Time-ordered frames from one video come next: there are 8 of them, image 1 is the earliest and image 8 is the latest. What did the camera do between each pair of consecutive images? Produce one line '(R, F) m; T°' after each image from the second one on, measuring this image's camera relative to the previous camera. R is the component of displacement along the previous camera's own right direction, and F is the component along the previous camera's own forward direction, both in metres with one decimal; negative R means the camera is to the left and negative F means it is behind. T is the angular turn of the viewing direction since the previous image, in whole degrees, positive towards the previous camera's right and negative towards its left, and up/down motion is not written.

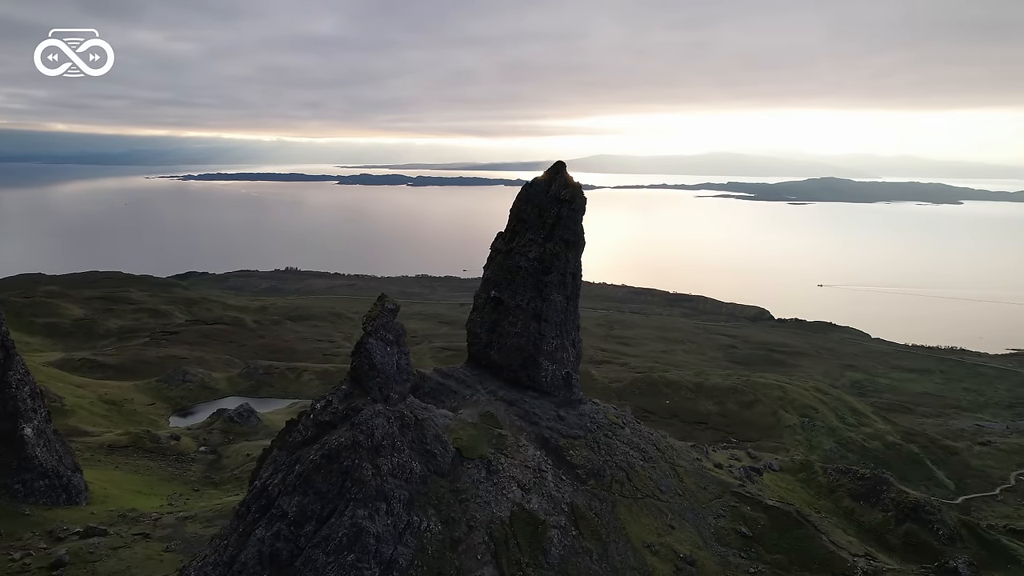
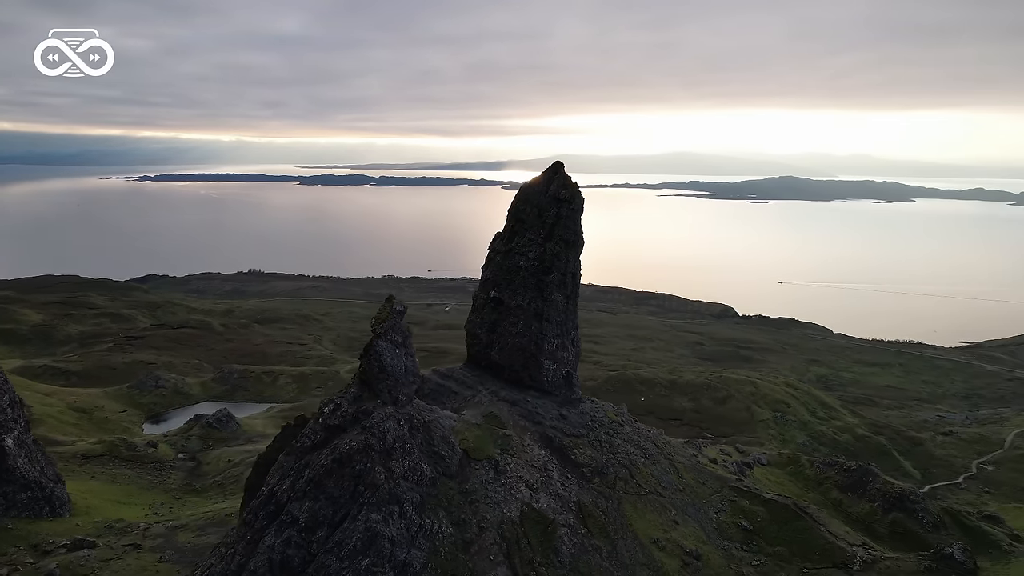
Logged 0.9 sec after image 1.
(-2.1, 0.0) m; +3°
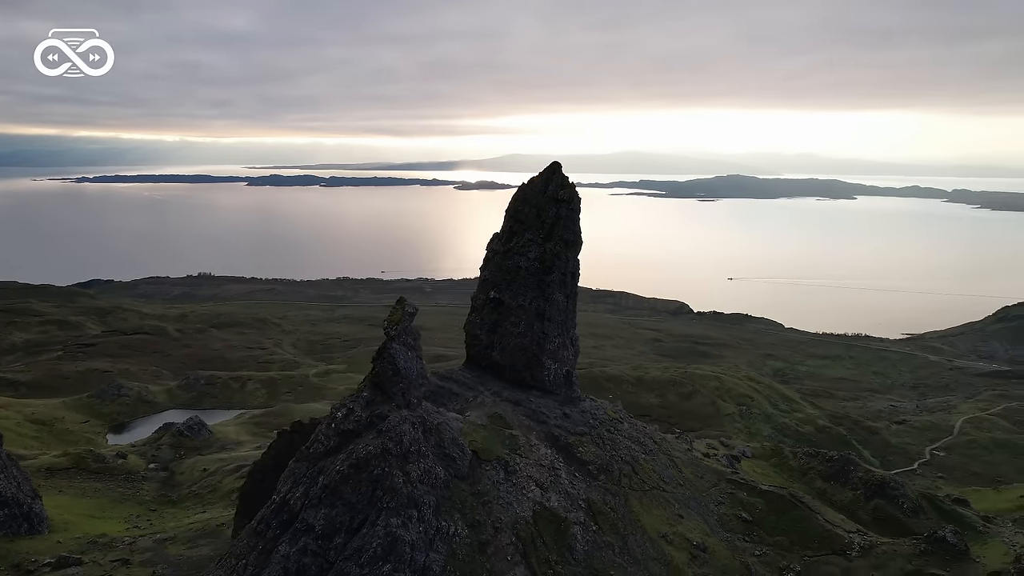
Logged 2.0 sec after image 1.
(-2.7, 0.0) m; +4°
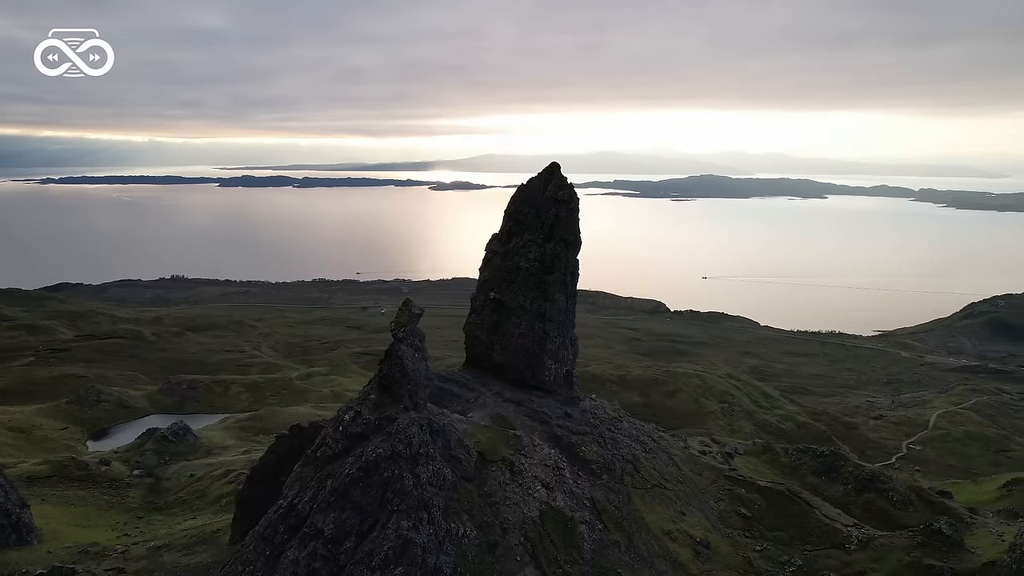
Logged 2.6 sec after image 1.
(-1.5, 0.0) m; +2°
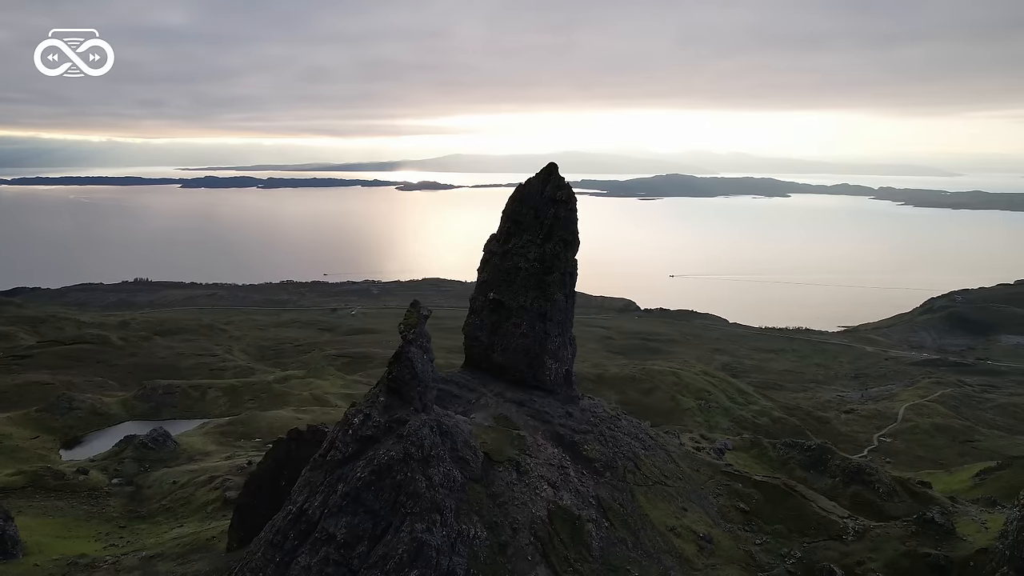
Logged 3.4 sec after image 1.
(-1.9, 0.0) m; +3°
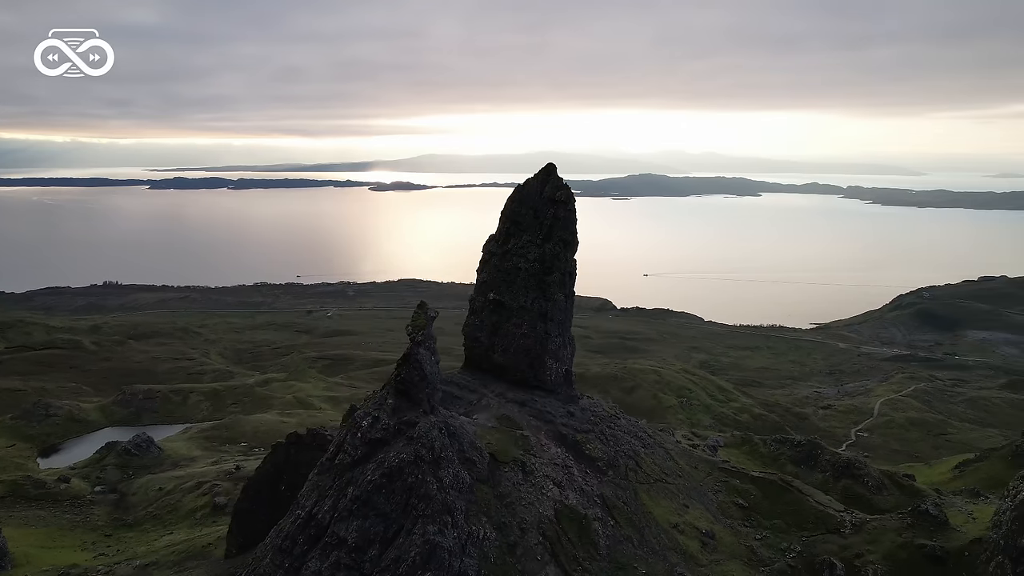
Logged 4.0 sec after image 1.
(-1.5, 0.0) m; +2°
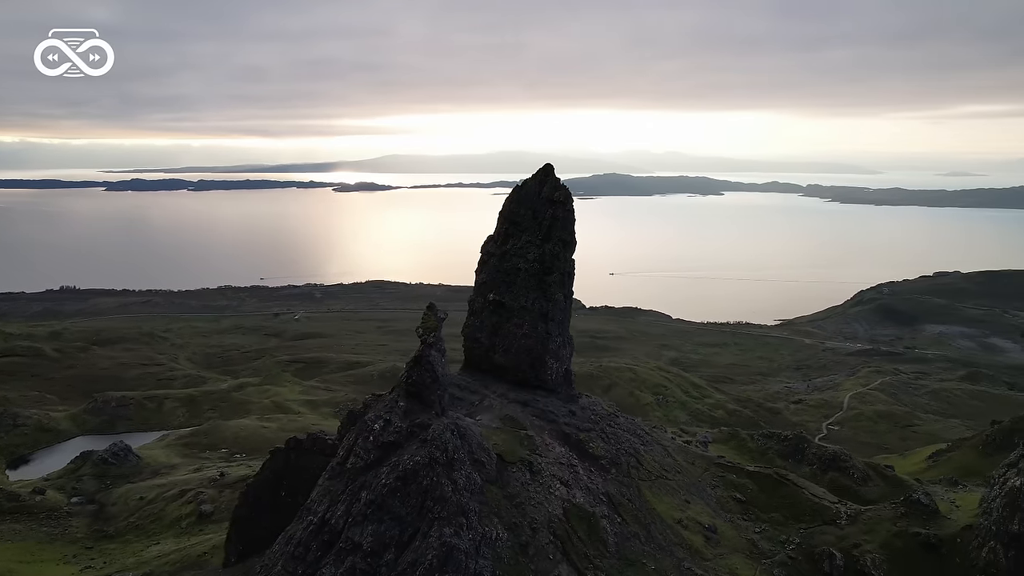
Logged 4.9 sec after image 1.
(-2.0, 0.0) m; +3°
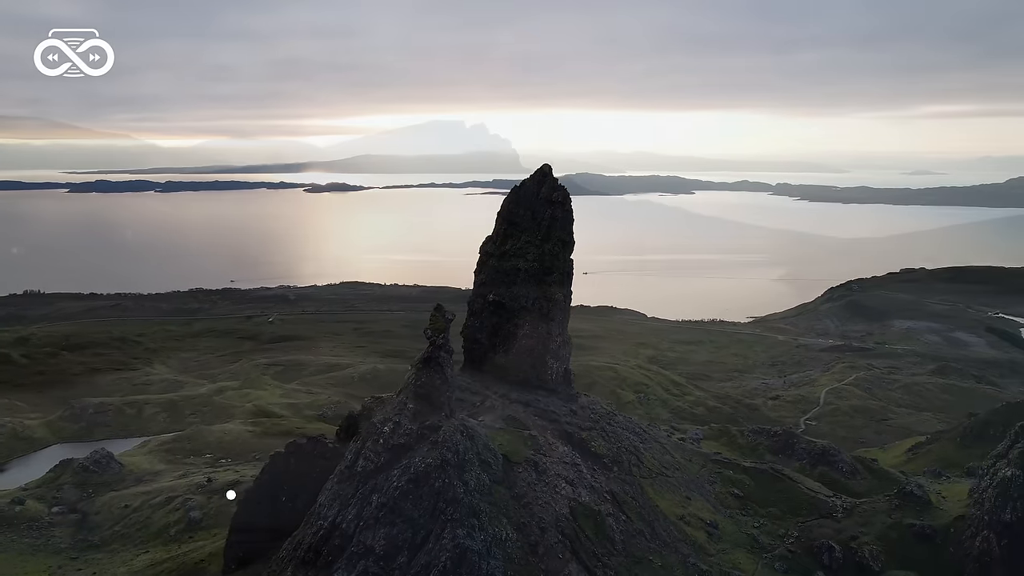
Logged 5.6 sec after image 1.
(-1.6, 0.0) m; +2°
